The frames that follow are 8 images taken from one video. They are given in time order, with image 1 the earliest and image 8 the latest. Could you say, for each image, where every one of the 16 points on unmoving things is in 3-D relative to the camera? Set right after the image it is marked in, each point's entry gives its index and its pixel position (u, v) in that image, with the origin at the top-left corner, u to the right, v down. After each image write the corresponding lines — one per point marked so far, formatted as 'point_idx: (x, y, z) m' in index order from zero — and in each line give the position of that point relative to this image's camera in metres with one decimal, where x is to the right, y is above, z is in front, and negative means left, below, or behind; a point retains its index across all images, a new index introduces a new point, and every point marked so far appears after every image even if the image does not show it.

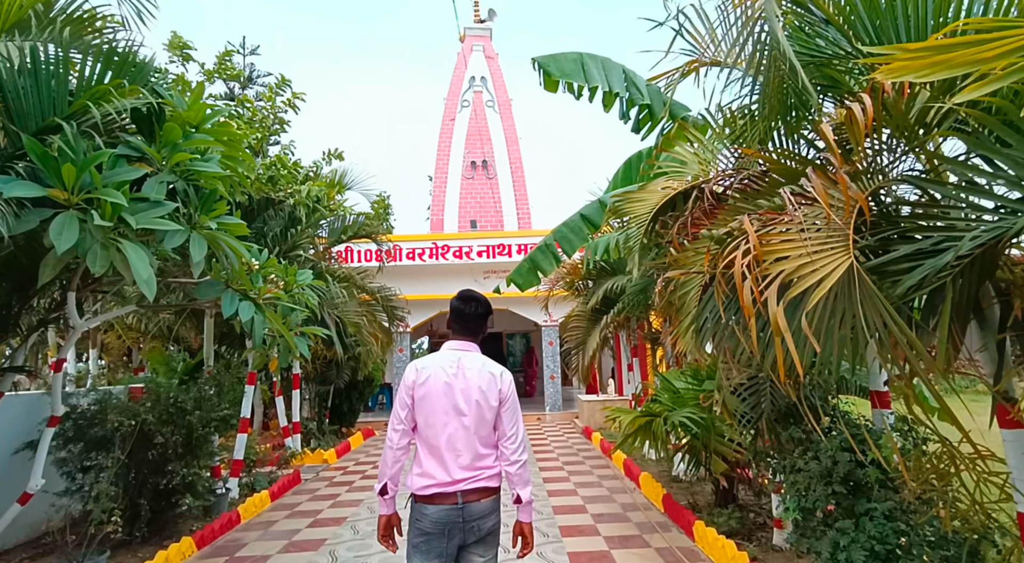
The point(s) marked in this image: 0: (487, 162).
0: (-0.8, +3.8, +18.0) m
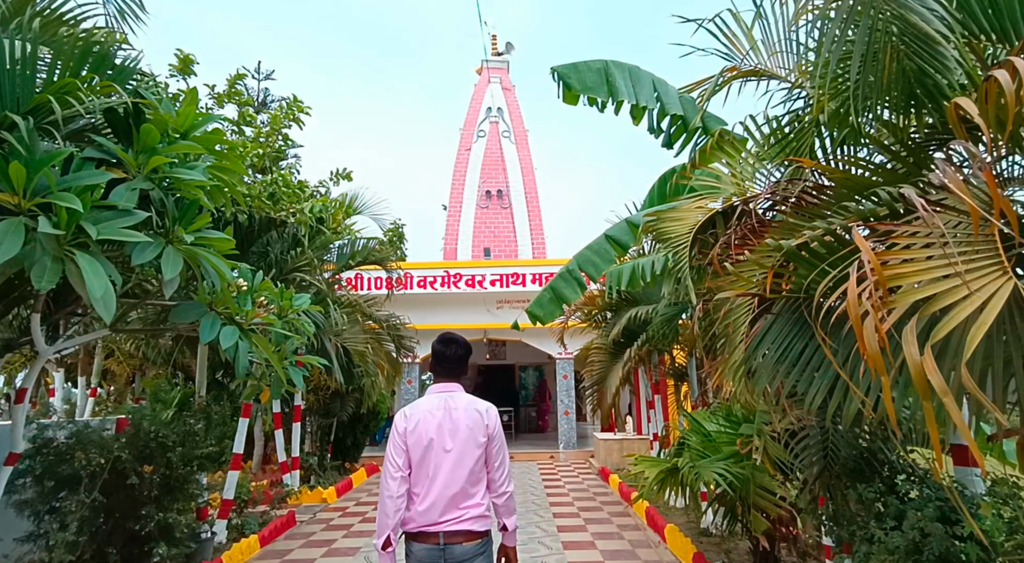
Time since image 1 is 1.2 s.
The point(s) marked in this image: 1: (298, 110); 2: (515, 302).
0: (-0.3, +2.8, +17.8) m
1: (-1.8, +1.5, +4.8) m
2: (+0.1, -0.4, +11.8) m
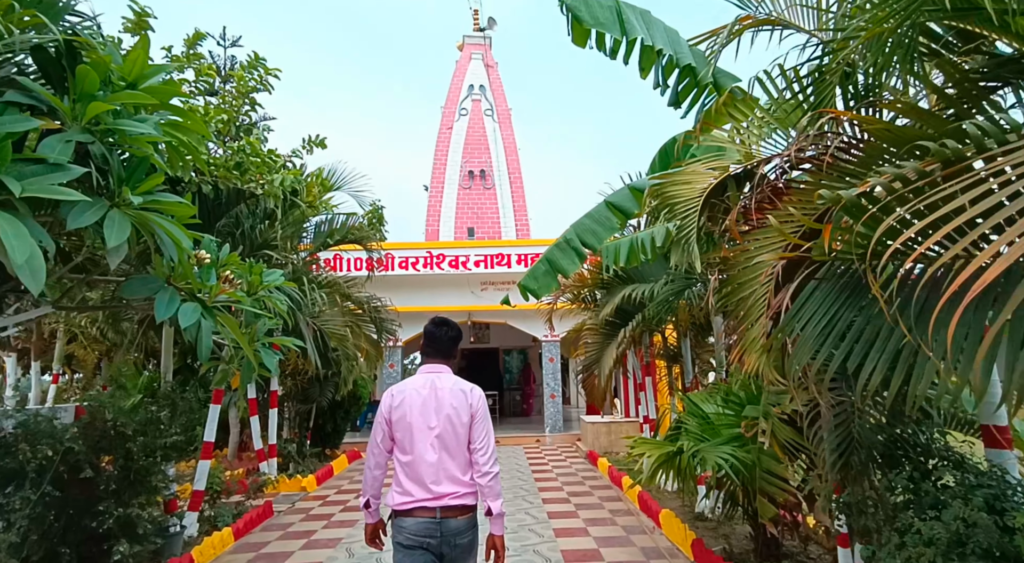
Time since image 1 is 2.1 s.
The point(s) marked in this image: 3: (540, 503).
0: (-0.8, +3.4, +17.4) m
1: (-1.9, +1.6, +4.4) m
2: (-0.3, 0.0, +11.5) m
3: (+0.3, -2.4, +6.1) m
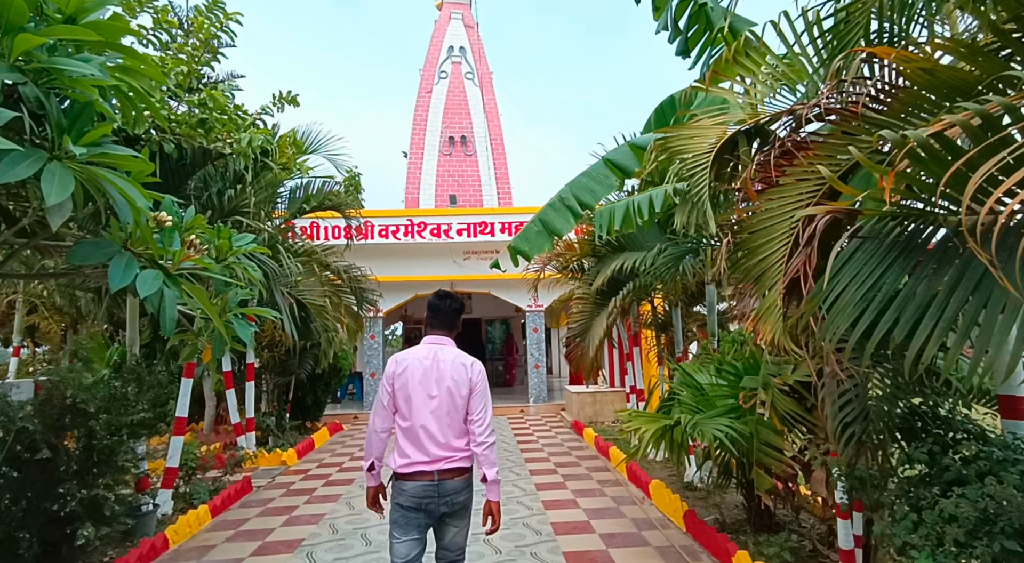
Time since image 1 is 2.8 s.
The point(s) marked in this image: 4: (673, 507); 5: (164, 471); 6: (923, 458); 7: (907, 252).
0: (-1.4, +4.3, +17.0) m
1: (-2.0, +1.9, +4.1) m
2: (-0.6, +0.6, +11.3) m
3: (+0.2, -2.0, +6.0) m
4: (+1.2, -1.7, +4.3) m
5: (-2.9, -1.6, +4.8) m
6: (+1.5, -0.6, +2.1) m
7: (+1.0, +0.1, +1.4) m
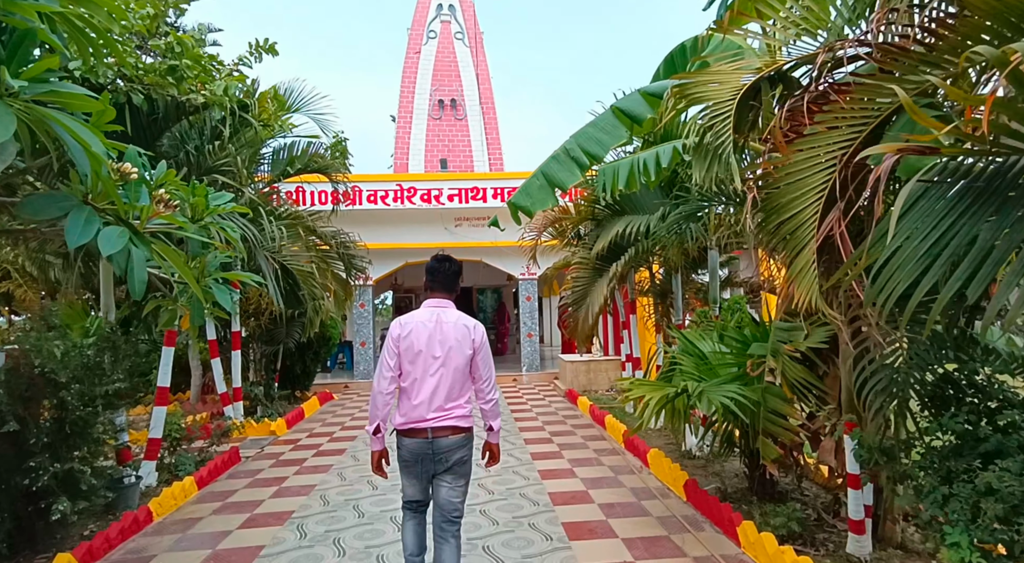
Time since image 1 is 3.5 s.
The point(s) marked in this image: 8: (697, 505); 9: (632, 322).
0: (-1.6, +5.2, +16.5) m
1: (-2.0, +2.1, +3.7) m
2: (-0.7, +1.2, +11.0) m
3: (+0.1, -1.7, +5.9) m
4: (+1.2, -1.4, +4.2) m
5: (-2.9, -1.3, +4.6) m
6: (+1.5, -0.5, +1.9) m
7: (+1.0, +0.2, +1.2) m
8: (+1.2, -1.5, +3.7) m
9: (+1.4, -0.5, +6.6) m
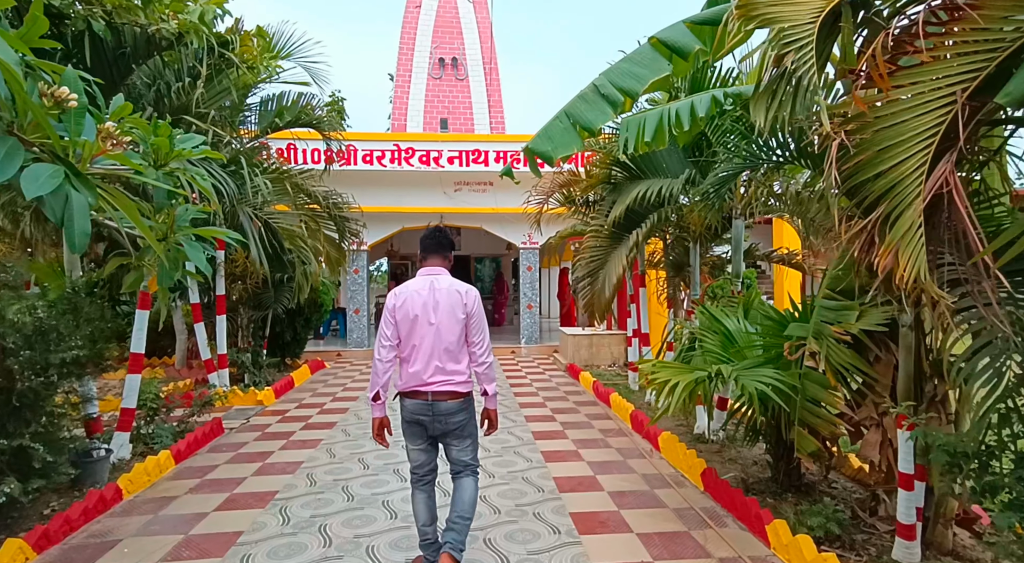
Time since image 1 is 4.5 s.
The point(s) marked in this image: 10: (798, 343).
0: (-1.5, +6.1, +15.8) m
1: (-1.9, +2.4, +3.2) m
2: (-0.7, +1.8, +10.5) m
3: (+0.1, -1.4, +5.6) m
4: (+1.2, -1.2, +3.9) m
5: (-2.9, -1.0, +4.3) m
6: (+1.6, -0.4, +1.6) m
7: (+1.1, +0.2, +0.8) m
8: (+1.2, -1.3, +3.4) m
9: (+1.4, -0.1, +6.2) m
10: (+1.5, -0.3, +3.0) m
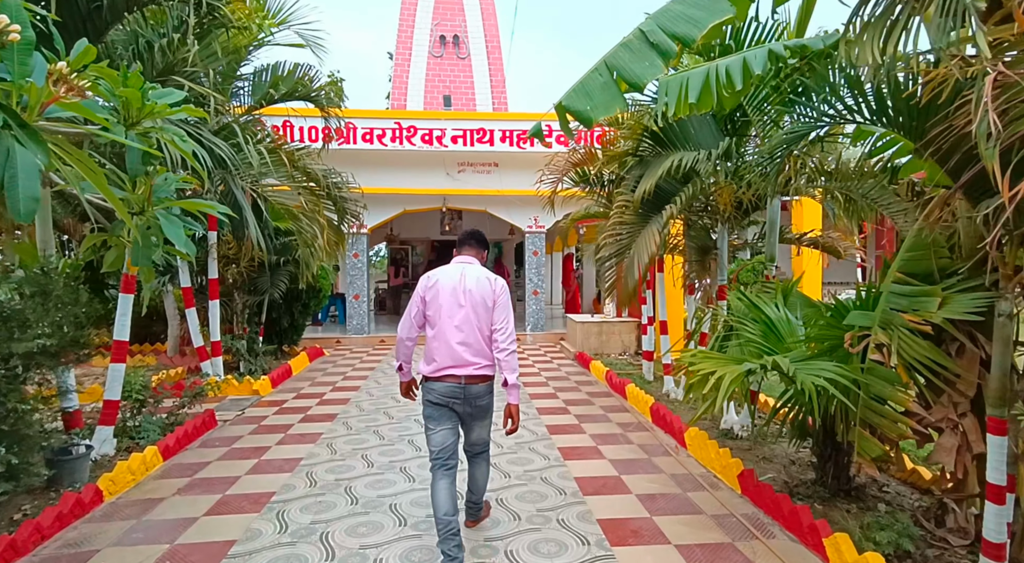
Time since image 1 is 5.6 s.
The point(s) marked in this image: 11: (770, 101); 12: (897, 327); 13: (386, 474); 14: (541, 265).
0: (-1.4, +6.5, +15.3) m
1: (-1.8, +2.5, +2.8) m
2: (-0.6, +2.1, +10.1) m
3: (+0.2, -1.2, +5.2) m
4: (+1.3, -1.1, +3.6) m
5: (-2.8, -0.9, +3.9) m
6: (+1.7, -0.4, +1.2) m
7: (+1.2, +0.3, +0.5) m
8: (+1.4, -1.2, +3.1) m
9: (+1.5, 0.0, +5.9) m
10: (+1.6, -0.2, +2.6) m
11: (+1.7, +1.2, +3.7) m
12: (+1.6, -0.2, +2.4) m
13: (-0.8, -1.3, +3.8) m
14: (+0.5, +0.3, +10.5) m
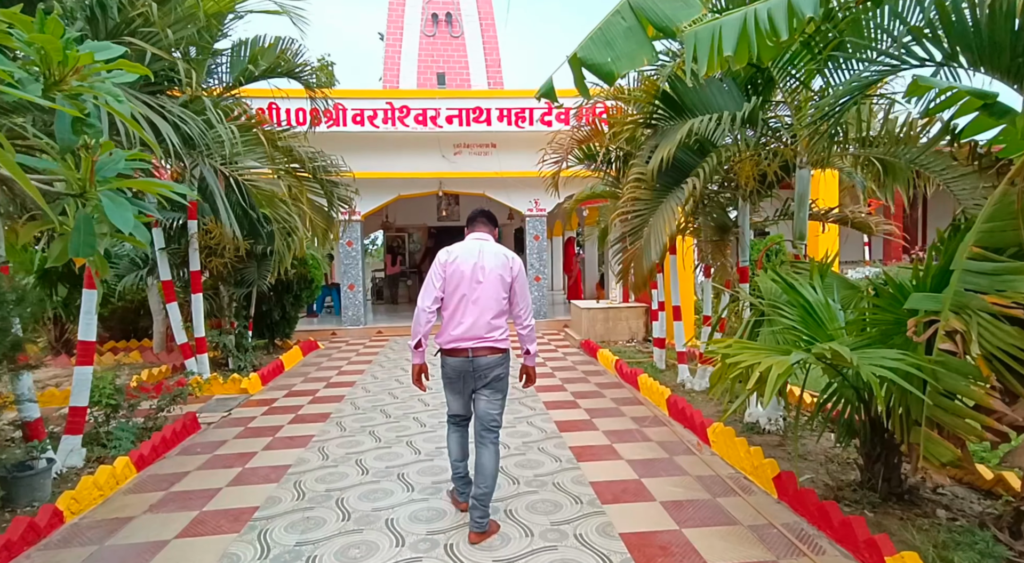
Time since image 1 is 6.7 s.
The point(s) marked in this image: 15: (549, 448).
0: (-1.6, +6.8, +14.8) m
1: (-1.8, +2.5, +2.4) m
2: (-0.6, +2.3, +9.7) m
3: (+0.3, -1.1, +4.9) m
4: (+1.4, -1.0, +3.2) m
5: (-2.8, -0.8, +3.6) m
6: (+1.7, -0.3, +0.9) m
7: (+1.2, +0.3, +0.1) m
8: (+1.4, -1.1, +2.8) m
9: (+1.5, +0.2, +5.5) m
10: (+1.6, -0.1, +2.2) m
11: (+1.7, +1.3, +3.3) m
12: (+1.7, -0.1, +2.0) m
13: (-0.8, -1.2, +3.4) m
14: (+0.5, +0.6, +10.1) m
15: (+0.3, -1.1, +3.9) m
